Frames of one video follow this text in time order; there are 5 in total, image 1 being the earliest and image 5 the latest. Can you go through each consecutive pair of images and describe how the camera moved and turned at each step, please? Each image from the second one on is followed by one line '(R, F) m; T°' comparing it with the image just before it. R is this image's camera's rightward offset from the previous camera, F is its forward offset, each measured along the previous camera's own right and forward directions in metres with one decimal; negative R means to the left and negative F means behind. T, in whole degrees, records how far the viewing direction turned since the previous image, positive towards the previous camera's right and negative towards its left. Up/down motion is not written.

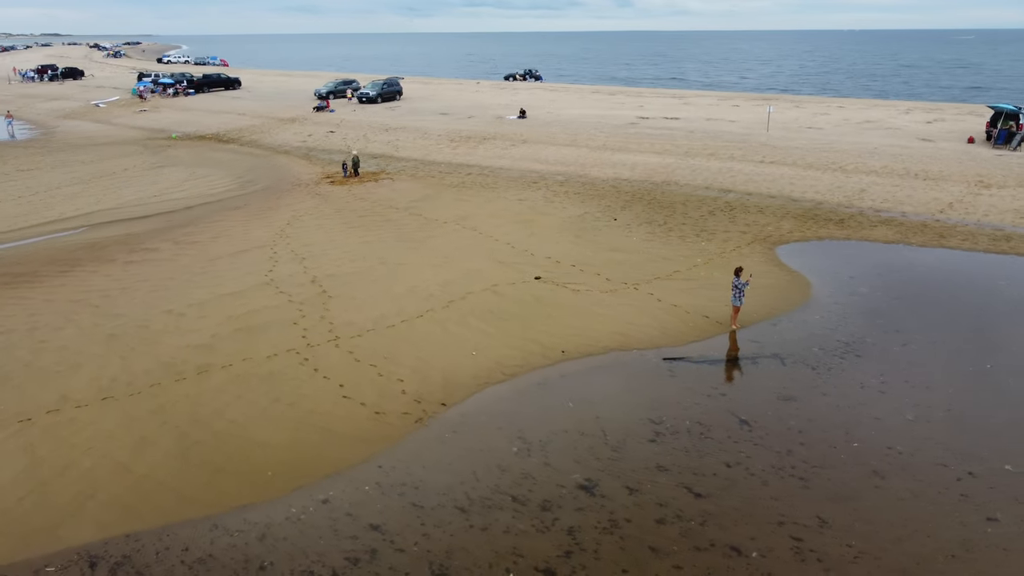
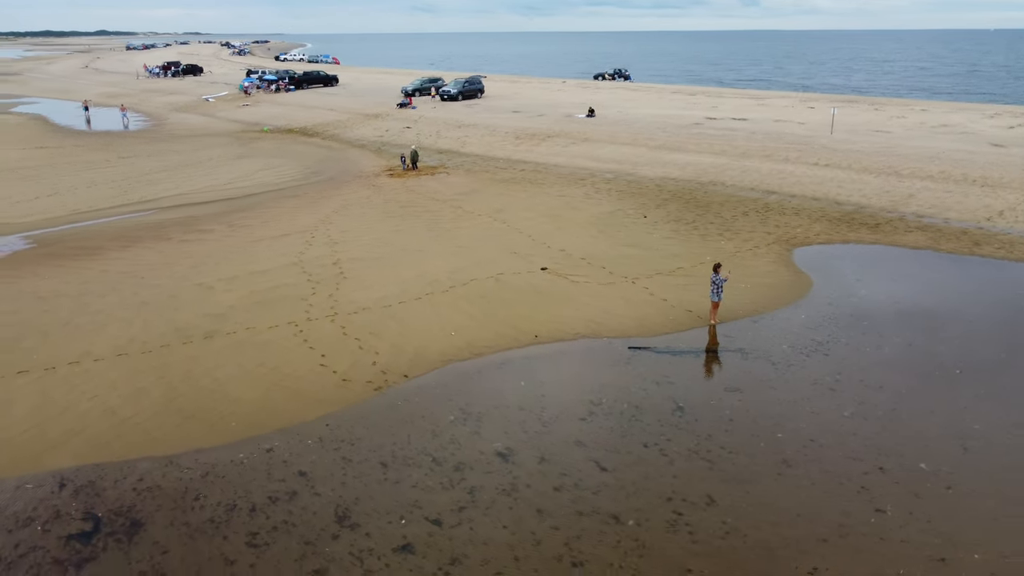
(+1.7, -0.5) m; -8°
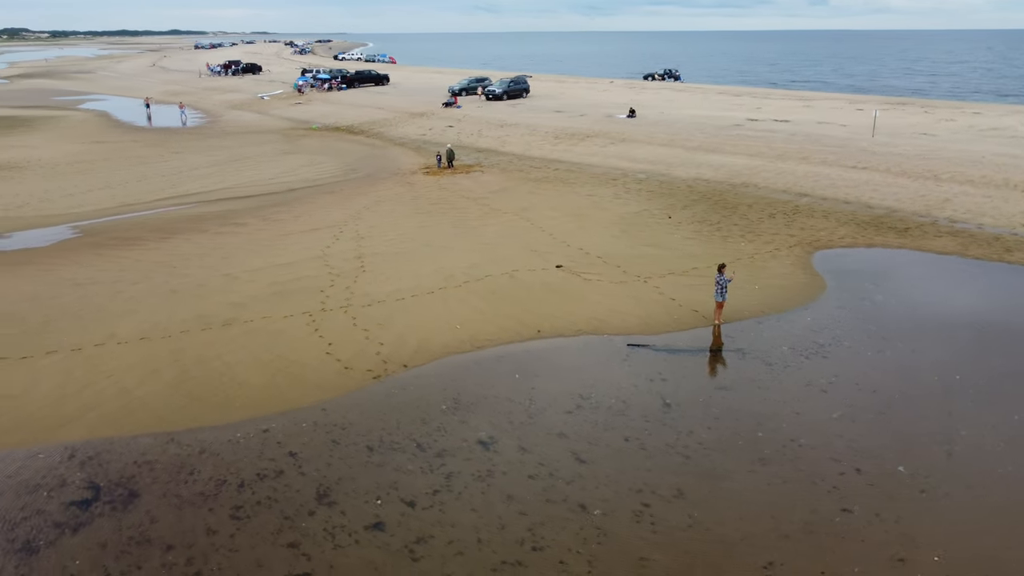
(+0.7, -0.2) m; -4°
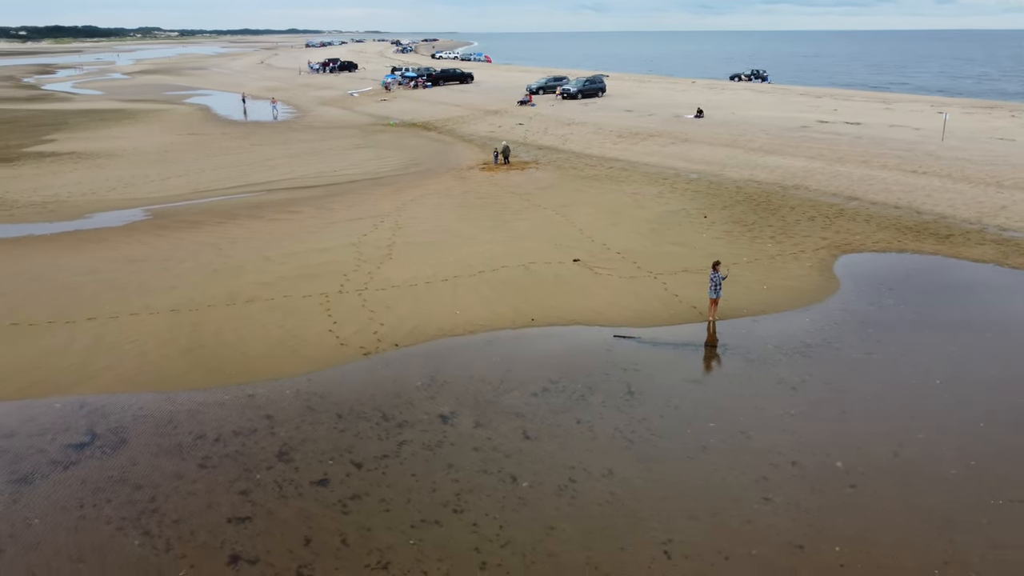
(+1.4, -0.4) m; -7°
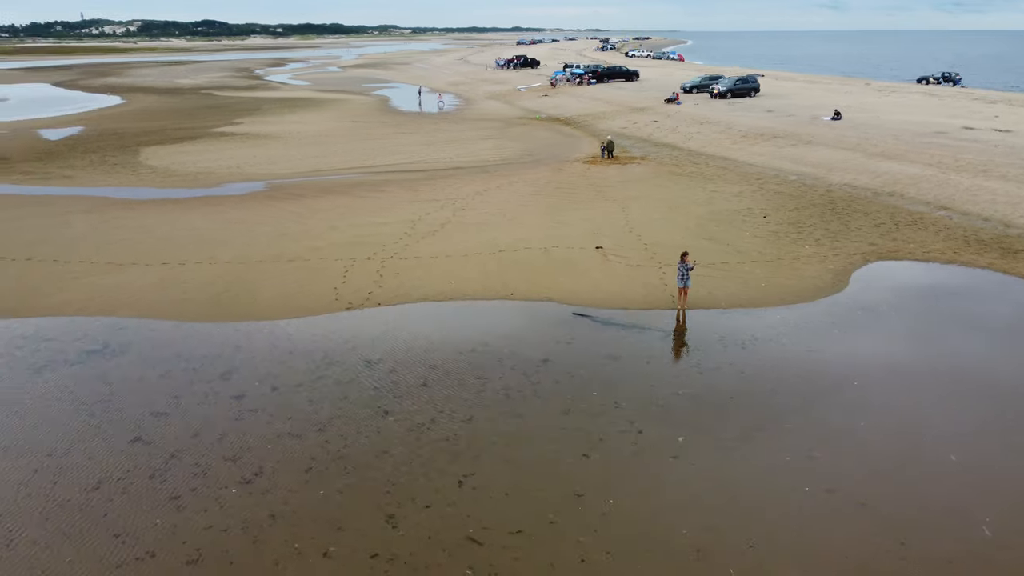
(+3.3, -0.6) m; -14°
